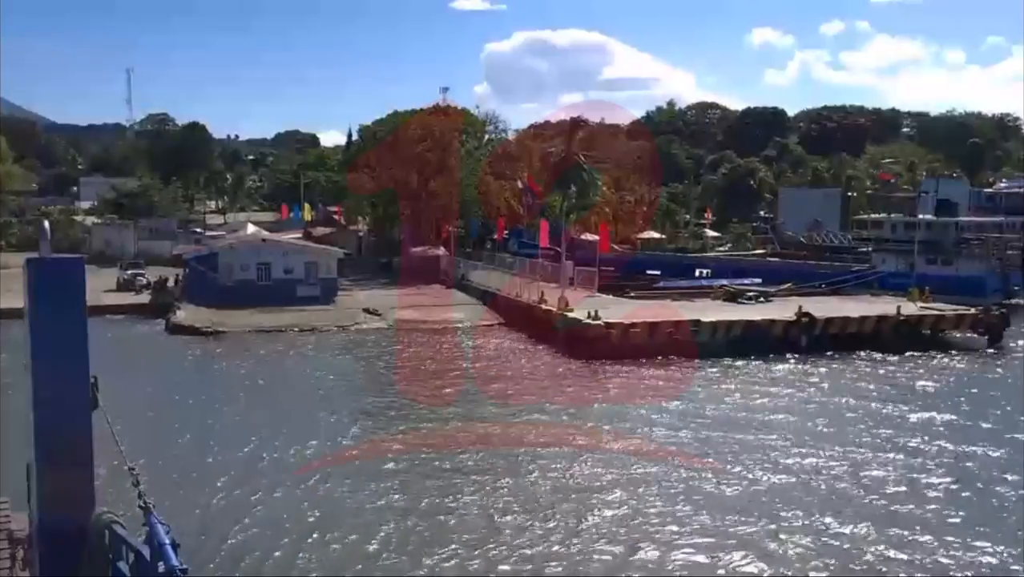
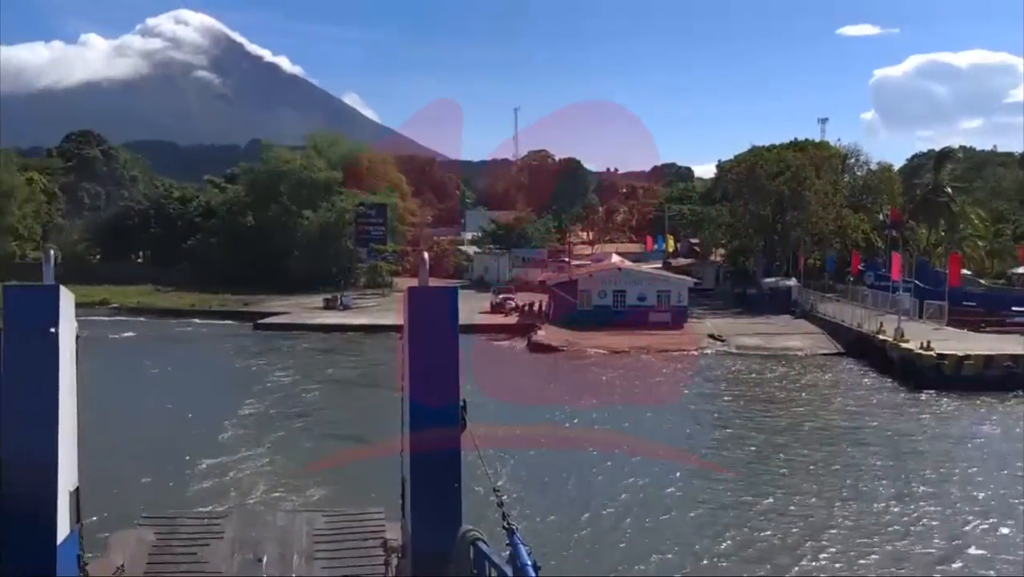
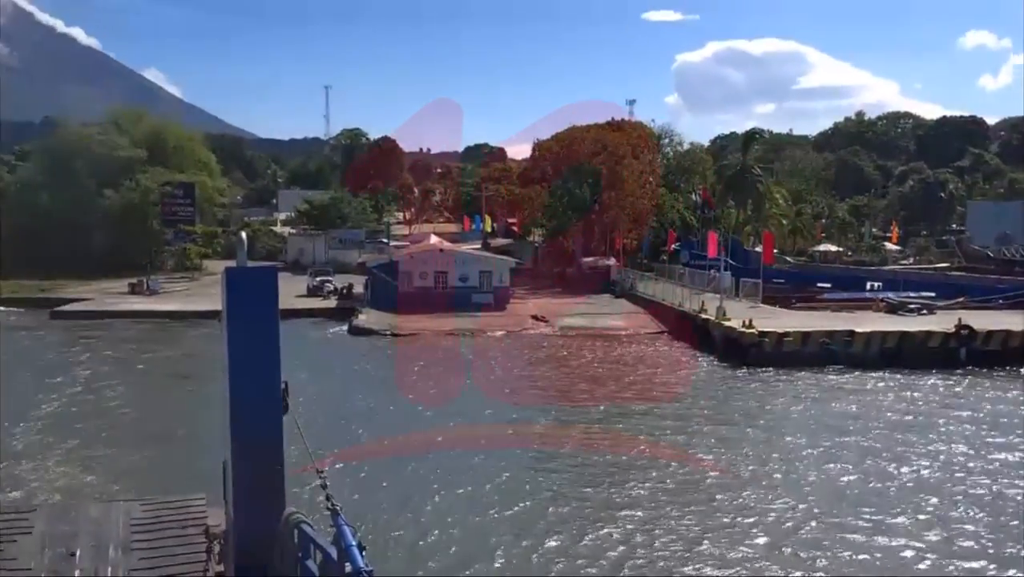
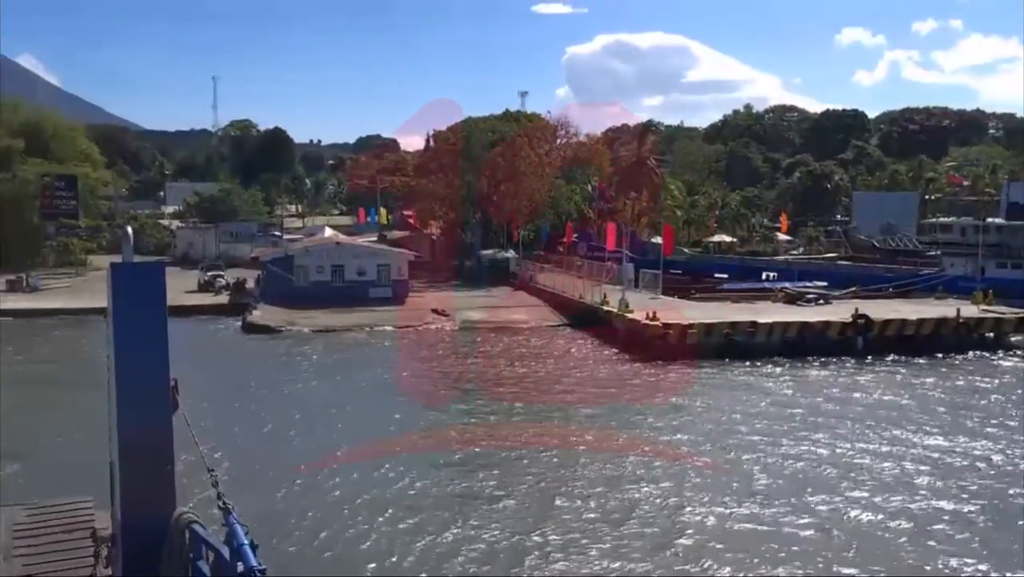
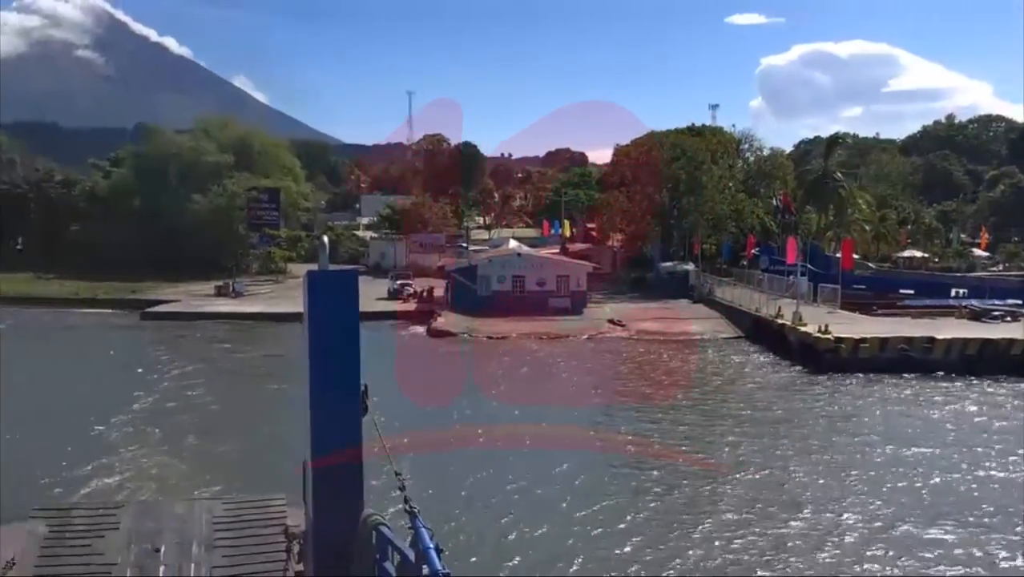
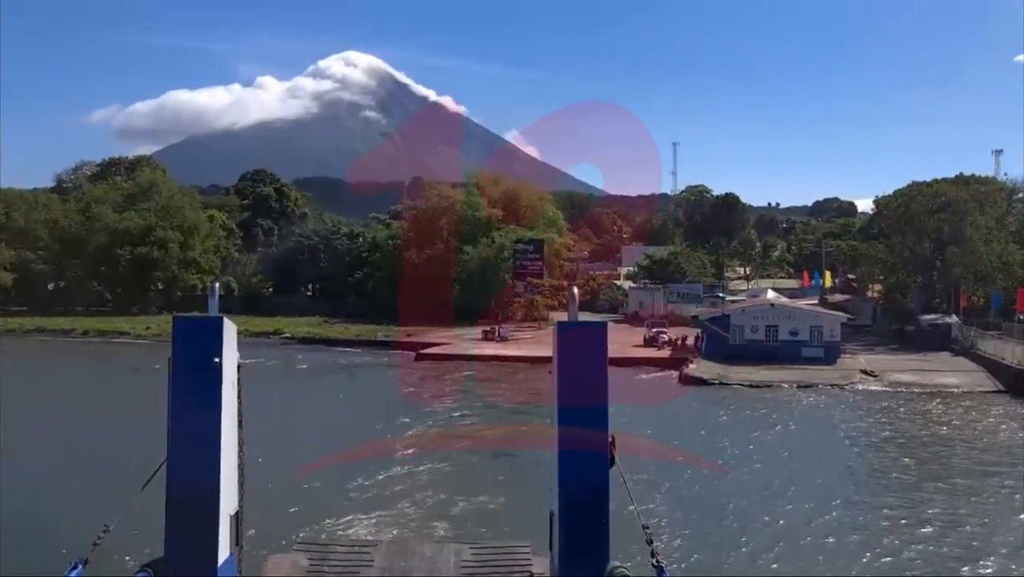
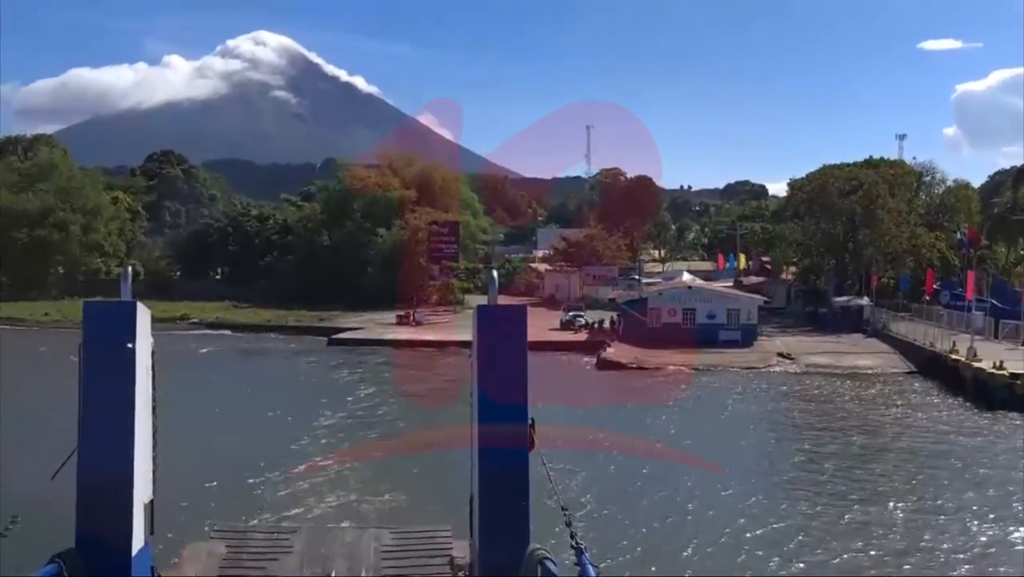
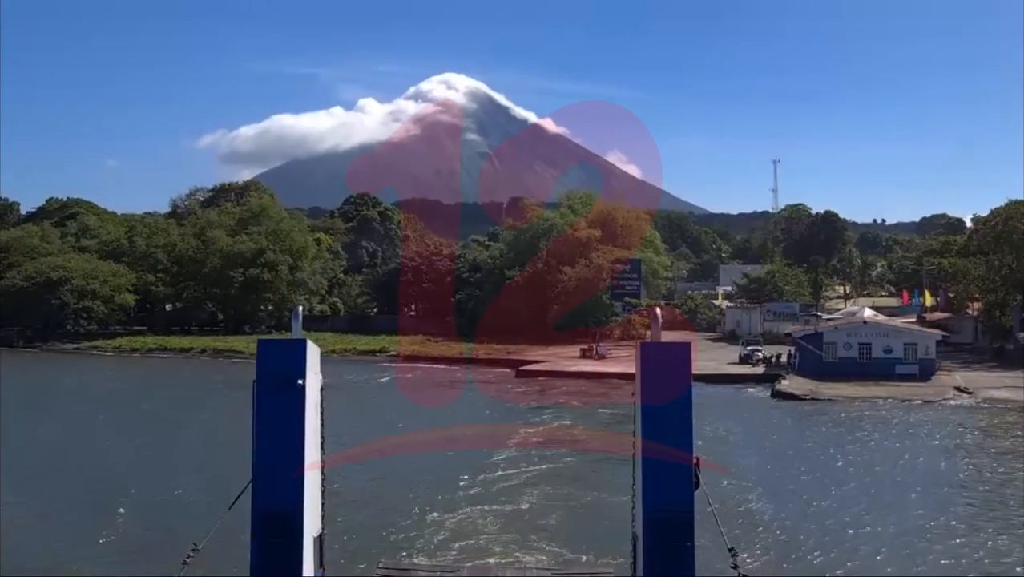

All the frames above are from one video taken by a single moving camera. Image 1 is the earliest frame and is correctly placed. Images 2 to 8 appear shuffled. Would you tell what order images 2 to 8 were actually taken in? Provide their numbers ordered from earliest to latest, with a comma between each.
4, 3, 5, 2, 7, 6, 8
